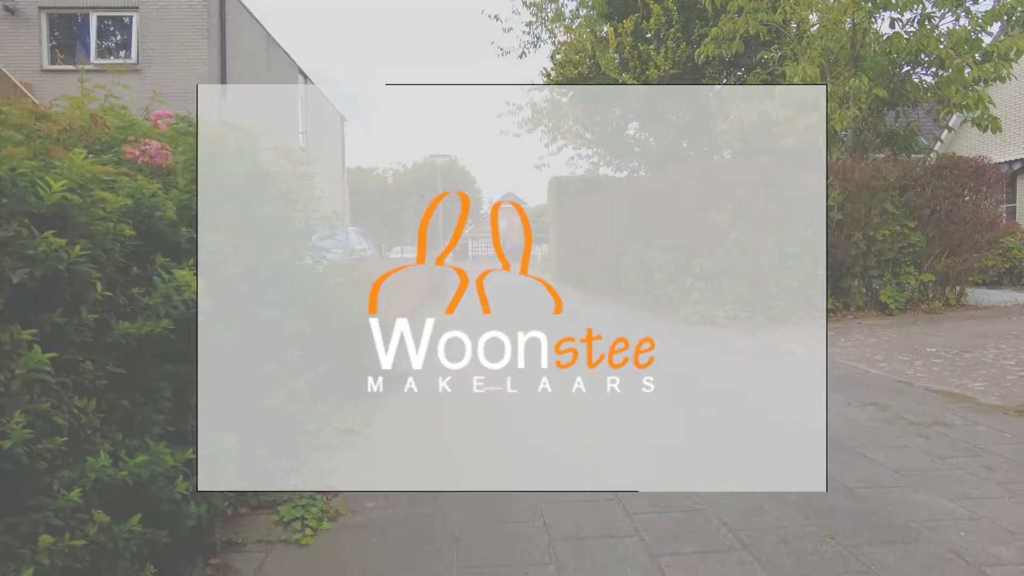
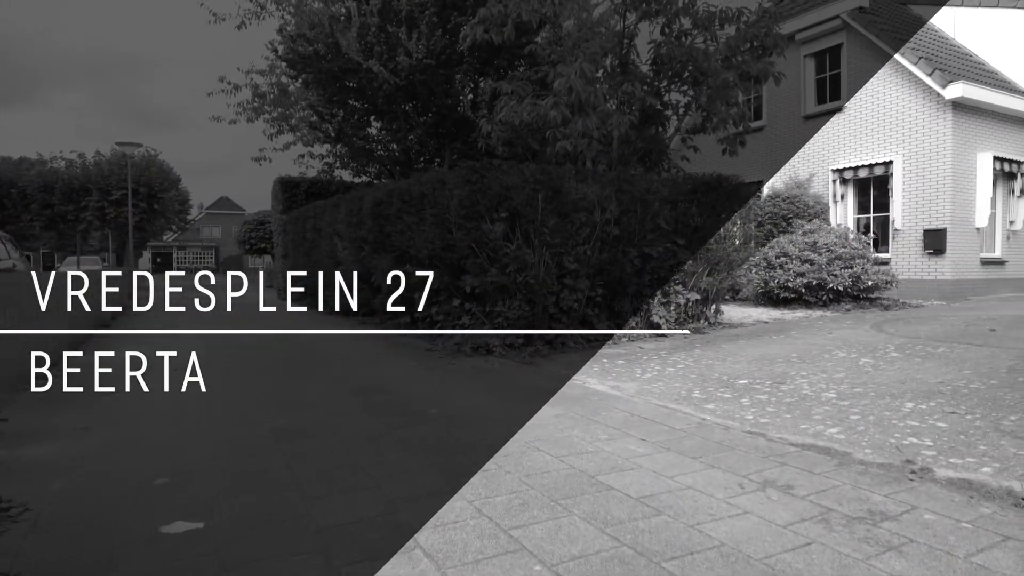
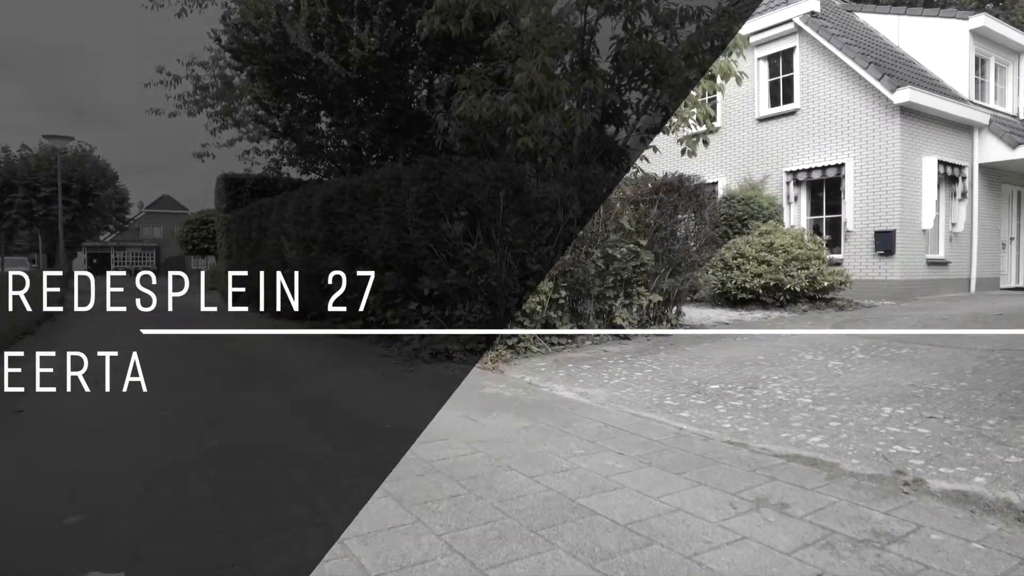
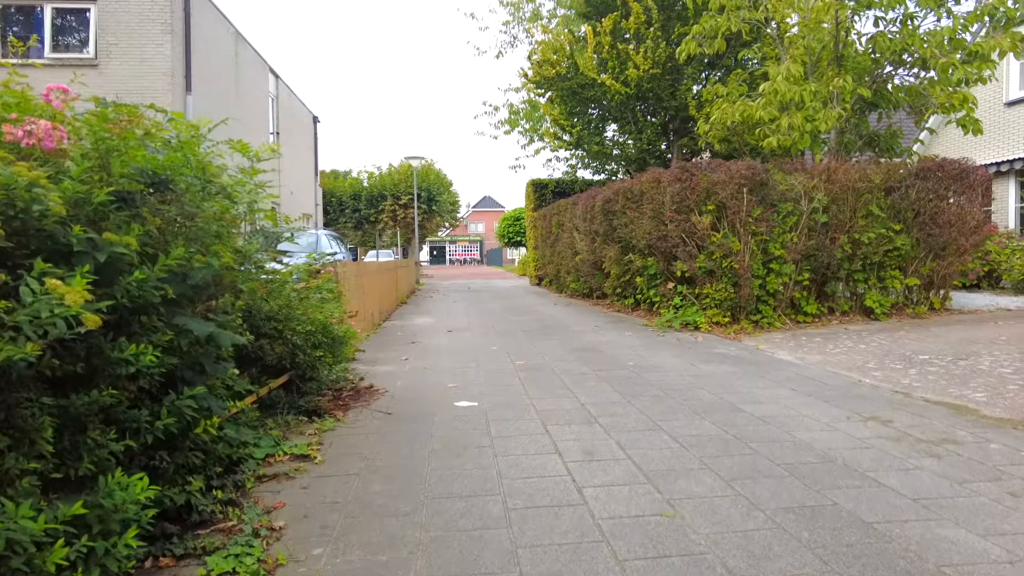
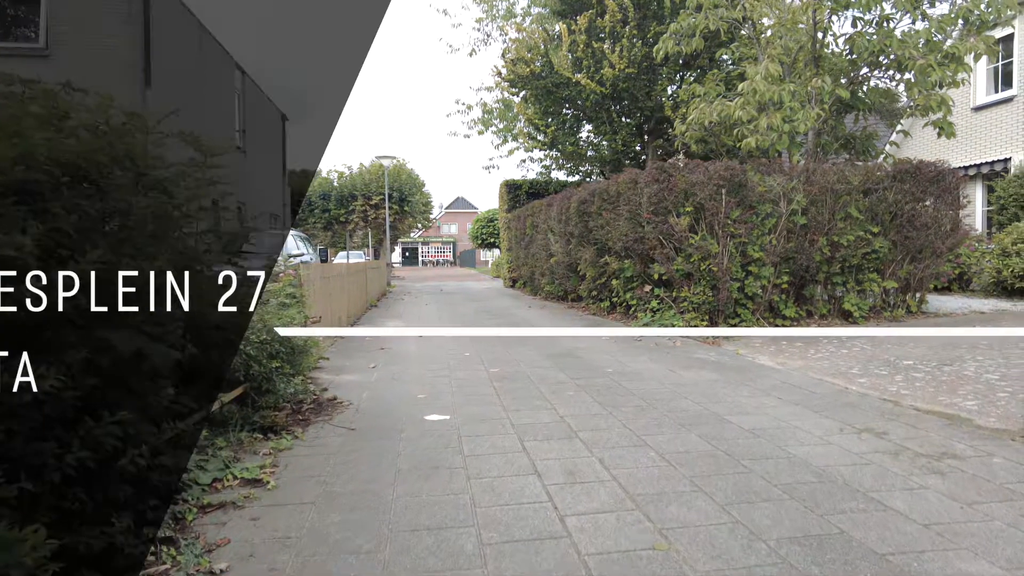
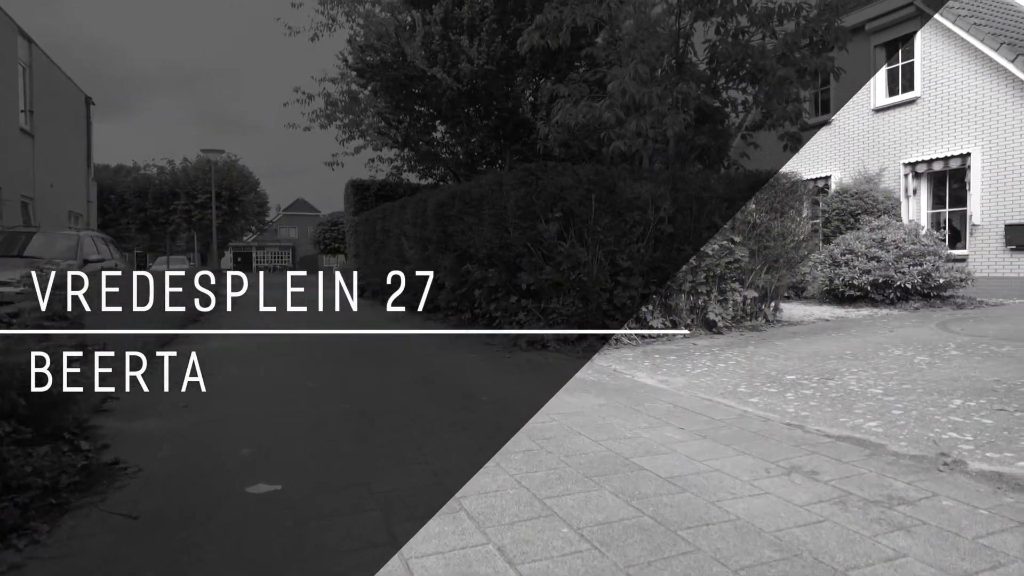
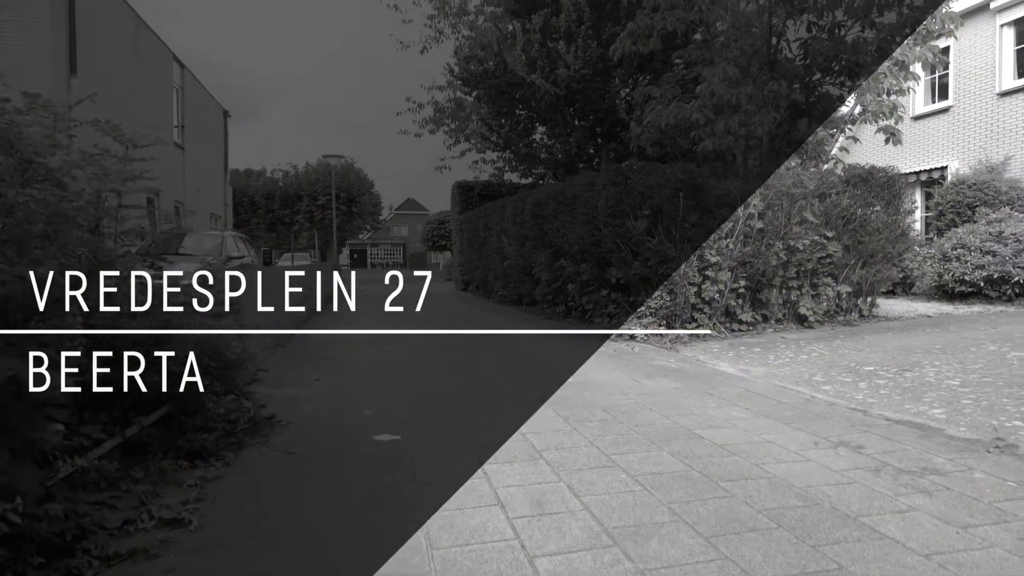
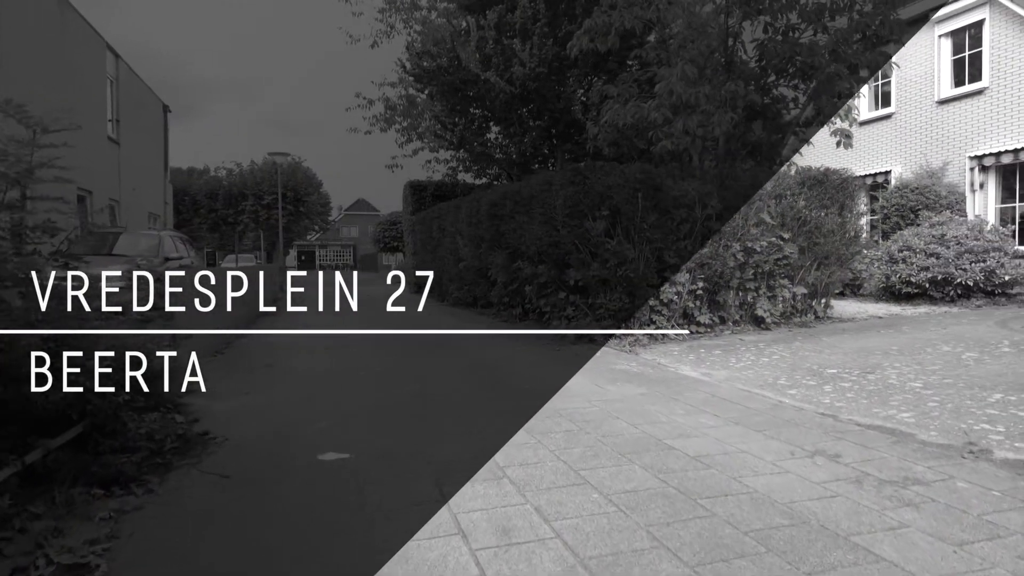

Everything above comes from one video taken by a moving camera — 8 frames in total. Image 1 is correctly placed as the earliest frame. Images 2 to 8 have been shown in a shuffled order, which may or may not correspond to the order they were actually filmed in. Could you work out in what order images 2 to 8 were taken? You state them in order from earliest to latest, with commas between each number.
4, 5, 7, 8, 6, 2, 3
